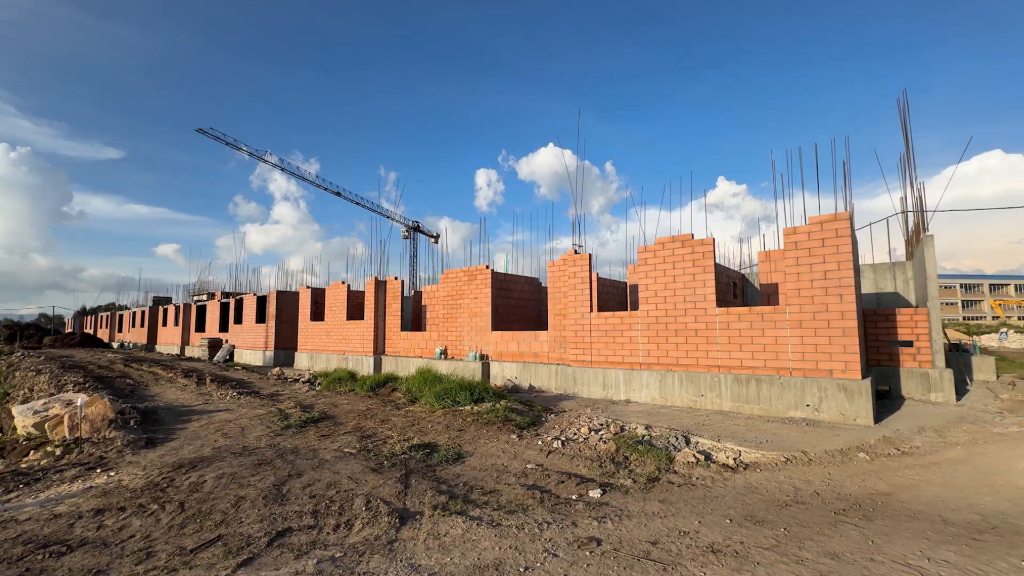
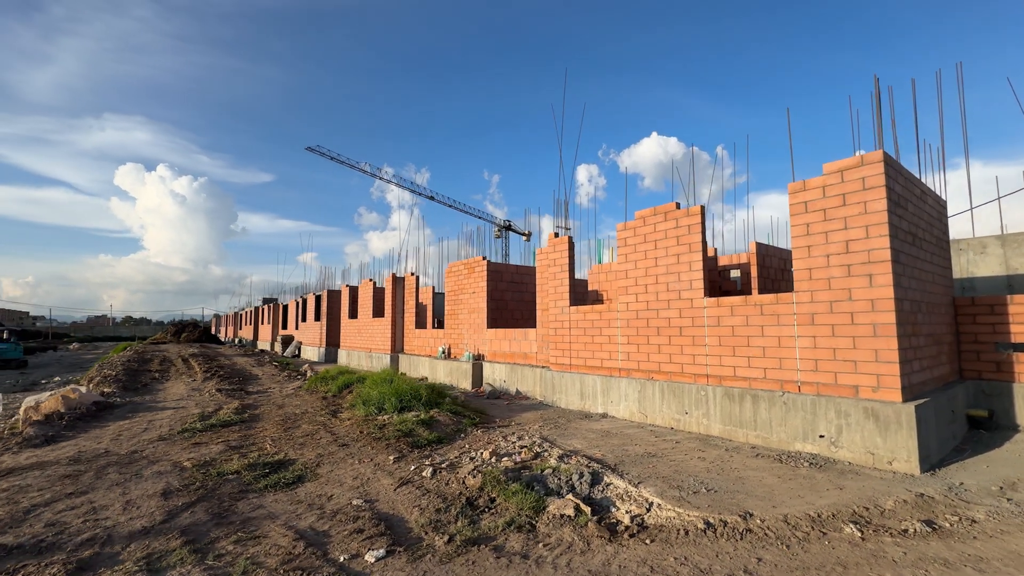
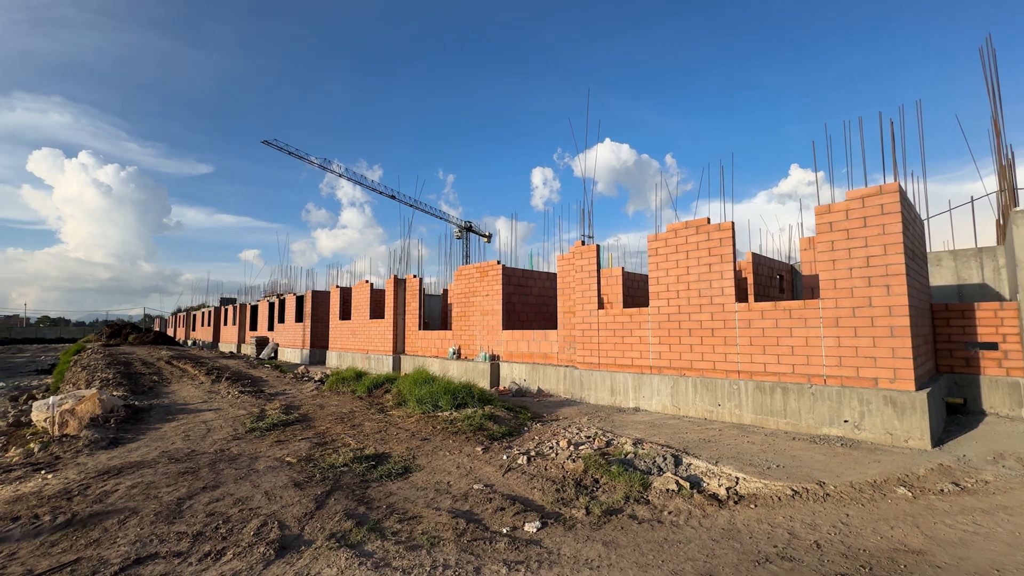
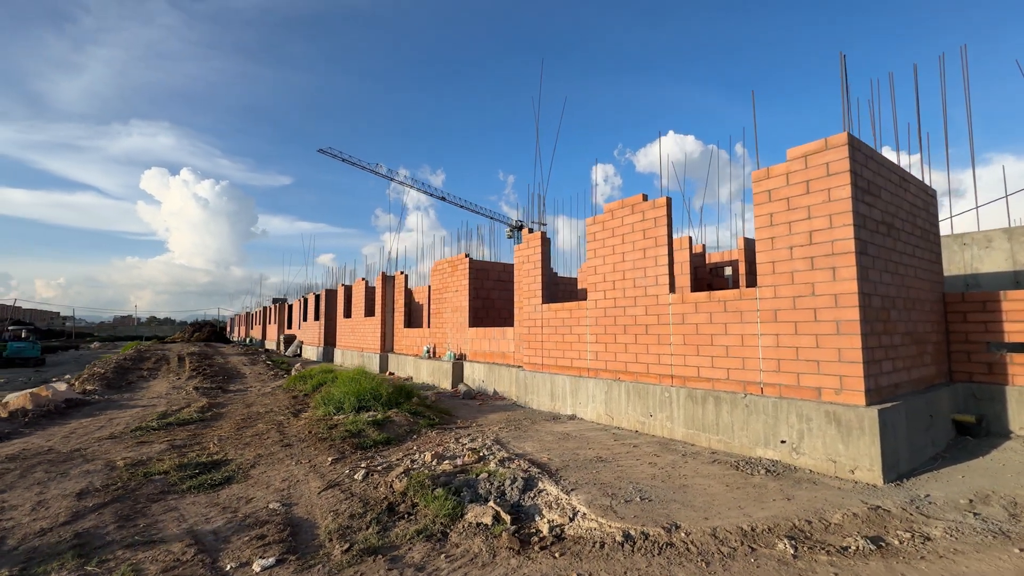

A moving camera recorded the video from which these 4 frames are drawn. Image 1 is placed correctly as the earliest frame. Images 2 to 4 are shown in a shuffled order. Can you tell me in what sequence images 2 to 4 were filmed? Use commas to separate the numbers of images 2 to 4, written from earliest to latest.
3, 2, 4
